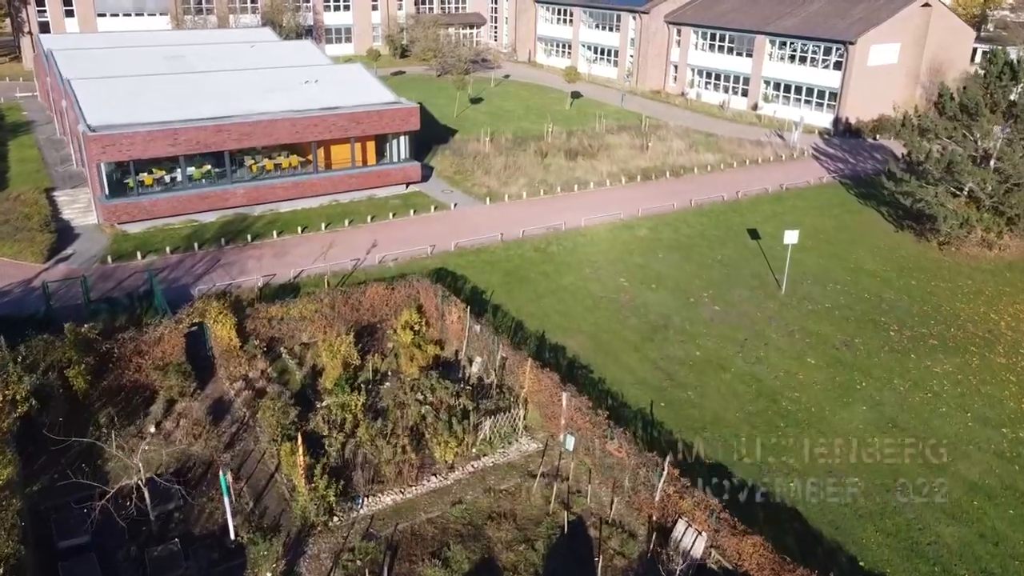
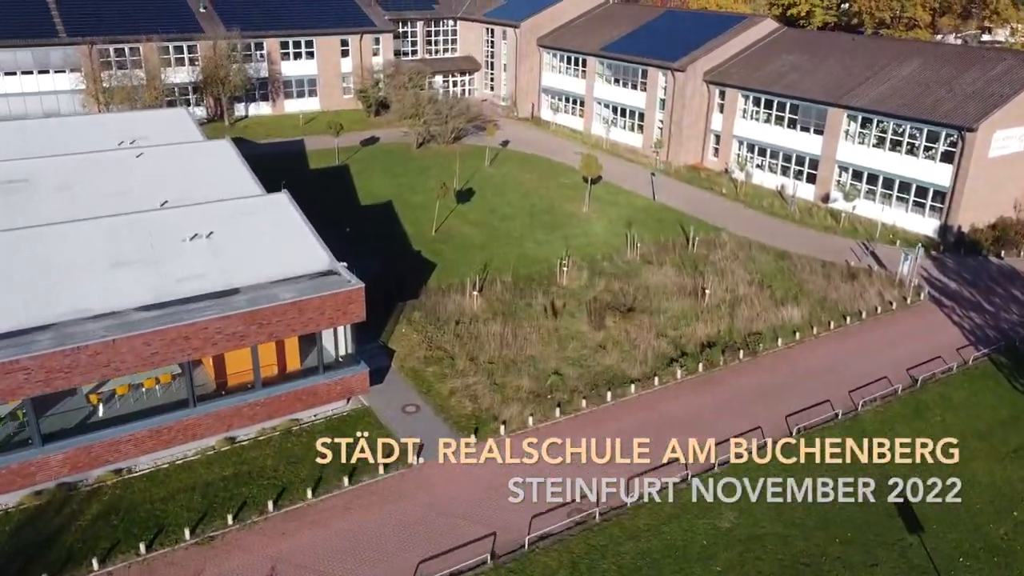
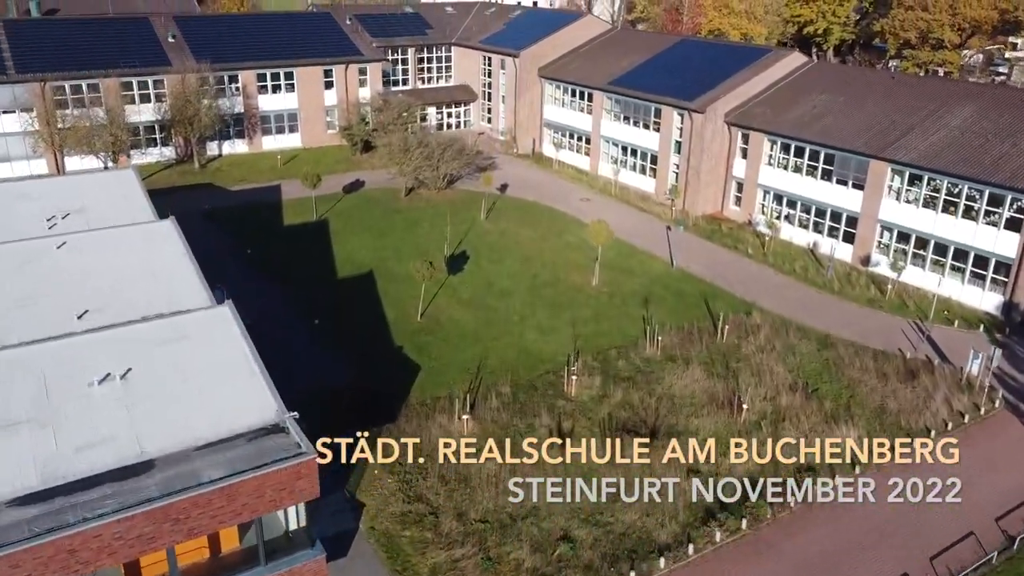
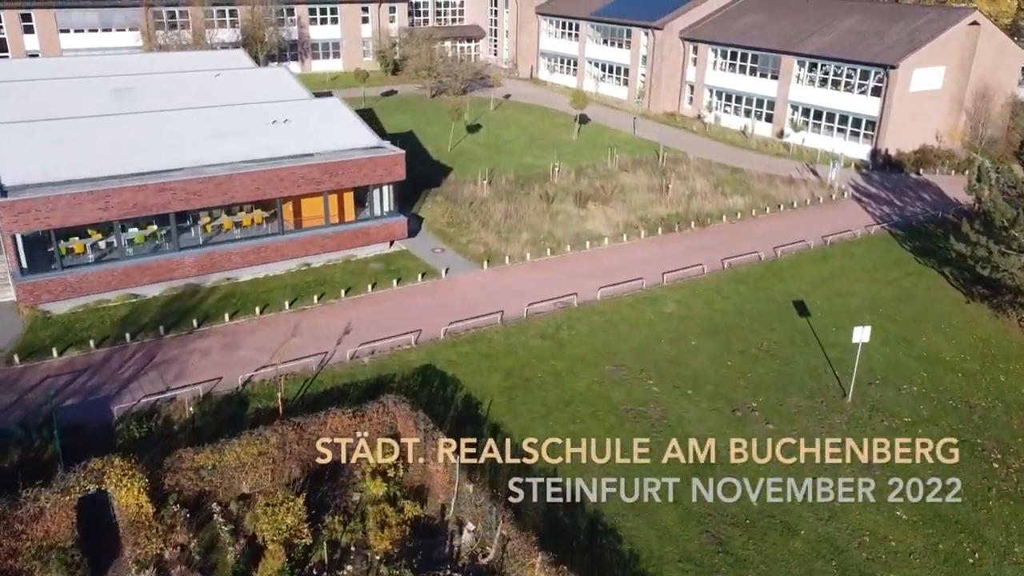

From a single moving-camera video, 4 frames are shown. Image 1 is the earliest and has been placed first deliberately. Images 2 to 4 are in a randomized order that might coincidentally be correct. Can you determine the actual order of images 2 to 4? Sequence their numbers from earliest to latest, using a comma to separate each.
4, 2, 3
